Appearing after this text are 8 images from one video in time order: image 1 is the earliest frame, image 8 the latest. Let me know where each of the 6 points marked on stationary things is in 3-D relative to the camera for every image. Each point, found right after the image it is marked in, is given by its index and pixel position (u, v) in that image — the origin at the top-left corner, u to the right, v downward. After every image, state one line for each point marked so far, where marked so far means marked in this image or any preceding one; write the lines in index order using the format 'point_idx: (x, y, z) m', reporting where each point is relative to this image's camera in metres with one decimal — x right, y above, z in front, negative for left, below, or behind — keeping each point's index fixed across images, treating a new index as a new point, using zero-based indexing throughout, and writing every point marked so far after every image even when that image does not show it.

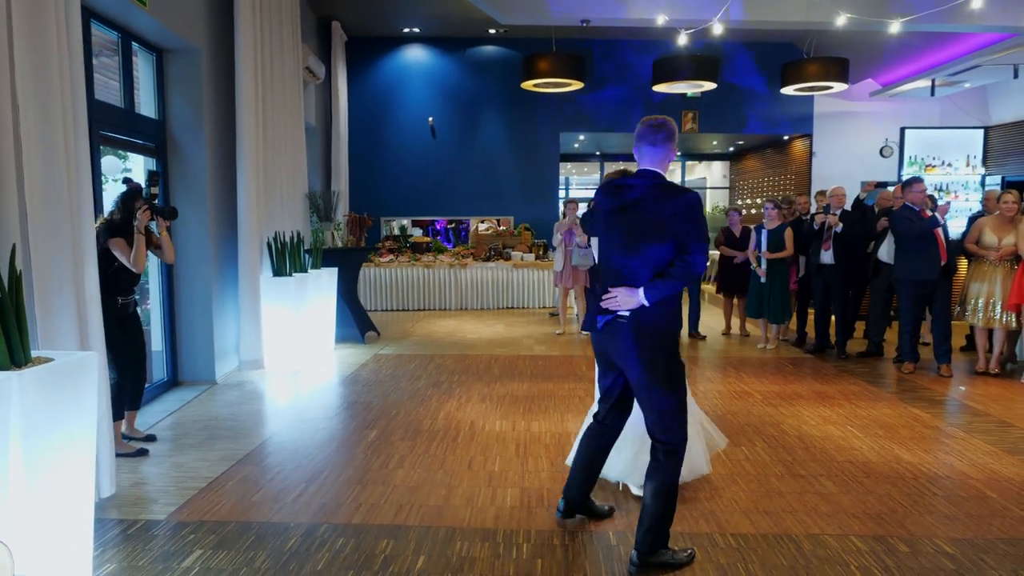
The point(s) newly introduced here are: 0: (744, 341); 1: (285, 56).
0: (+2.4, -0.5, +7.1) m
1: (-2.0, +2.0, +6.1) m
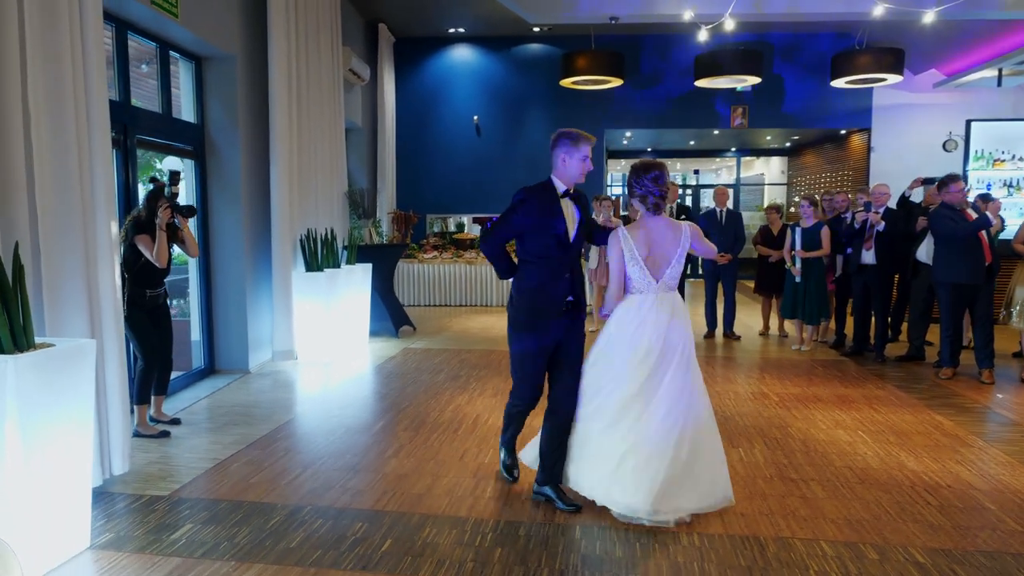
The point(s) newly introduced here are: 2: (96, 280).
0: (+2.7, -0.5, +6.9) m
1: (-1.8, +2.1, +6.3) m
2: (-1.8, 0.0, +3.0) m
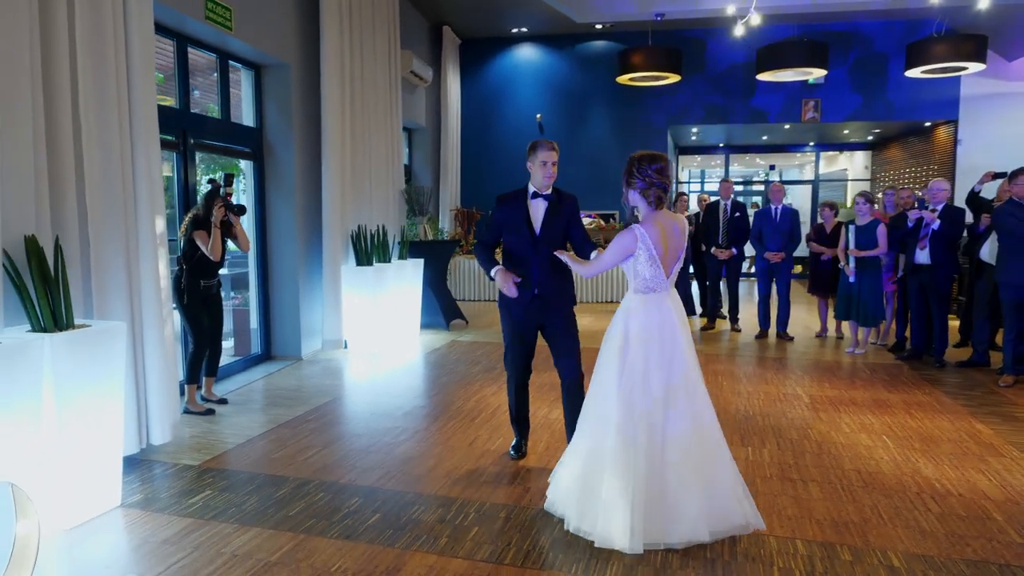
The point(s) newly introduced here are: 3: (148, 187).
0: (+3.2, -0.5, +6.7) m
1: (-1.3, +2.1, +6.6) m
2: (-1.8, +0.1, +3.4) m
3: (-1.8, +0.5, +3.4) m
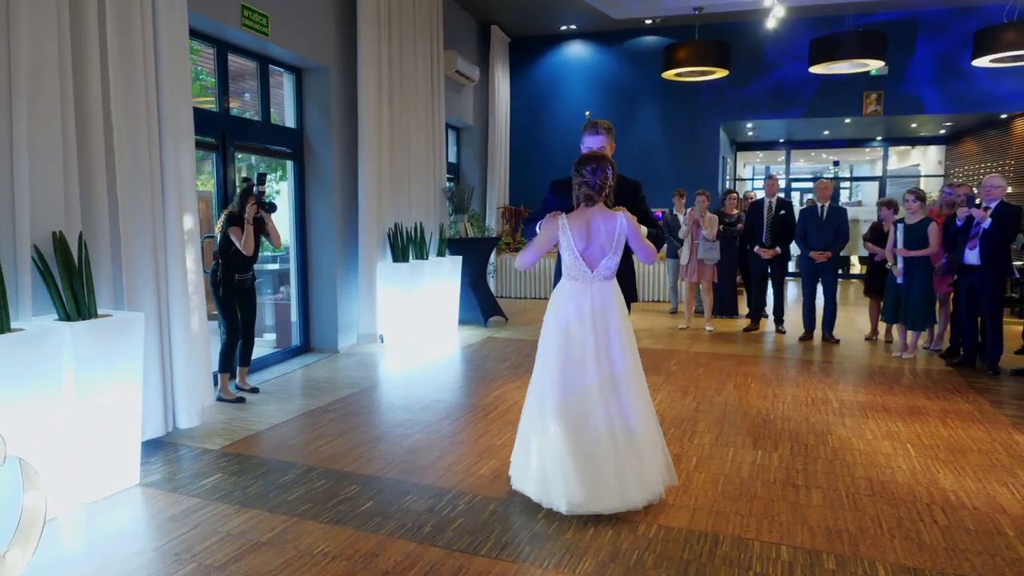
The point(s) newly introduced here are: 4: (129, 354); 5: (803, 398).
0: (+3.5, -0.6, +6.4) m
1: (-0.9, +2.2, +6.8) m
2: (-1.8, +0.1, +3.6) m
3: (-1.8, +0.5, +3.6) m
4: (-1.7, -0.3, +3.0) m
5: (+2.0, -0.7, +4.6) m
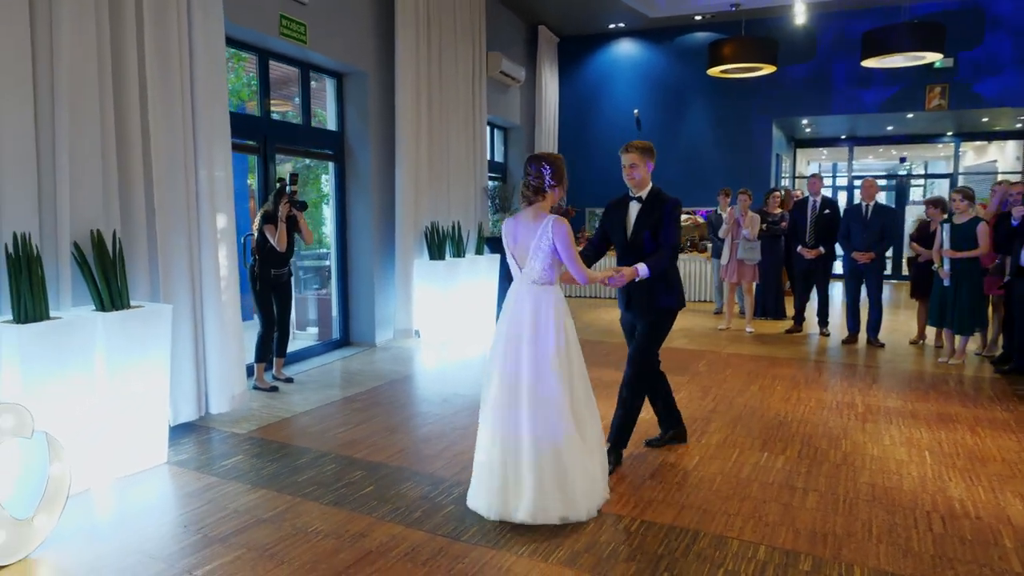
0: (+3.8, -0.6, +6.1) m
1: (-0.6, +2.2, +6.9) m
2: (-1.8, +0.2, +3.9) m
3: (-1.7, +0.6, +3.9) m
4: (-1.7, -0.3, +3.2) m
5: (+2.1, -0.7, +4.5) m
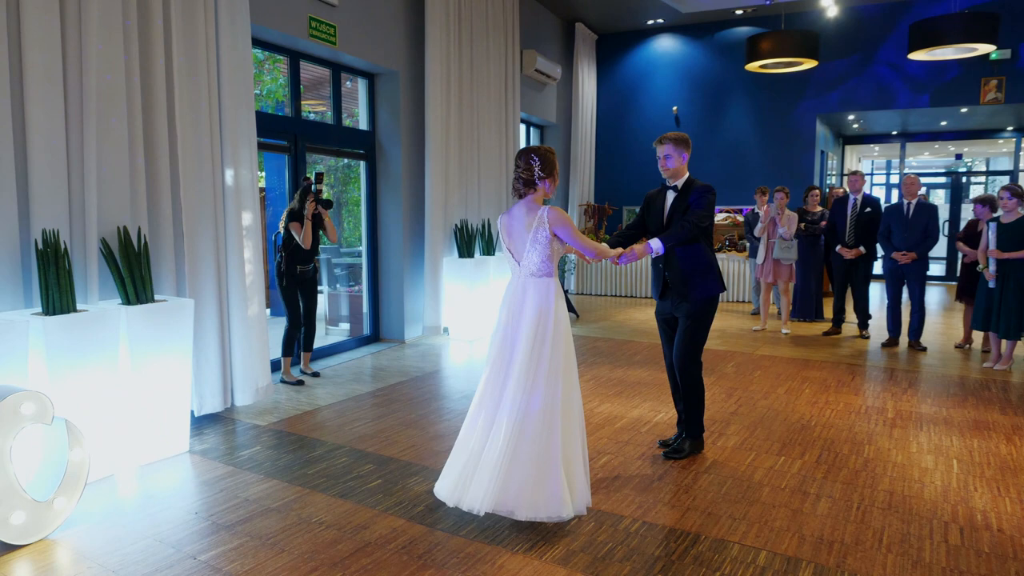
0: (+4.0, -0.6, +5.9) m
1: (-0.2, +2.2, +7.0) m
2: (-1.7, +0.2, +4.0) m
3: (-1.6, +0.6, +4.0) m
4: (-1.6, -0.2, +3.3) m
5: (+2.2, -0.8, +4.4) m
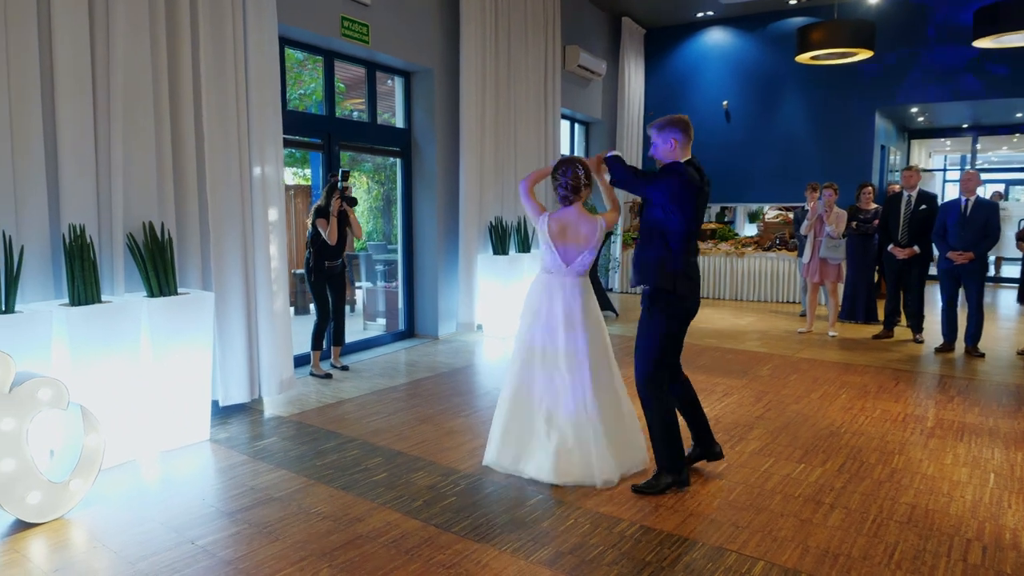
0: (+4.3, -0.6, +5.5) m
1: (+0.2, +2.3, +6.9) m
2: (-1.6, +0.2, +4.1) m
3: (-1.5, +0.6, +4.1) m
4: (-1.6, -0.2, +3.5) m
5: (+2.3, -0.8, +4.1) m
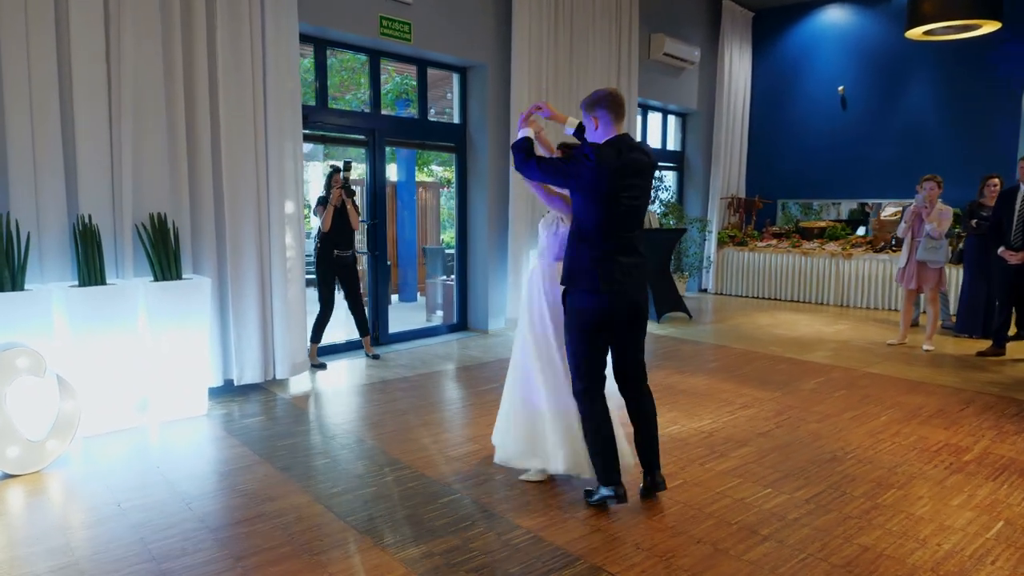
0: (+4.4, -0.7, +4.4) m
1: (+0.8, +2.3, +6.7) m
2: (-1.5, +0.3, +4.4) m
3: (-1.5, +0.7, +4.3) m
4: (-1.7, -0.1, +3.8) m
5: (+2.2, -0.8, +3.6) m
